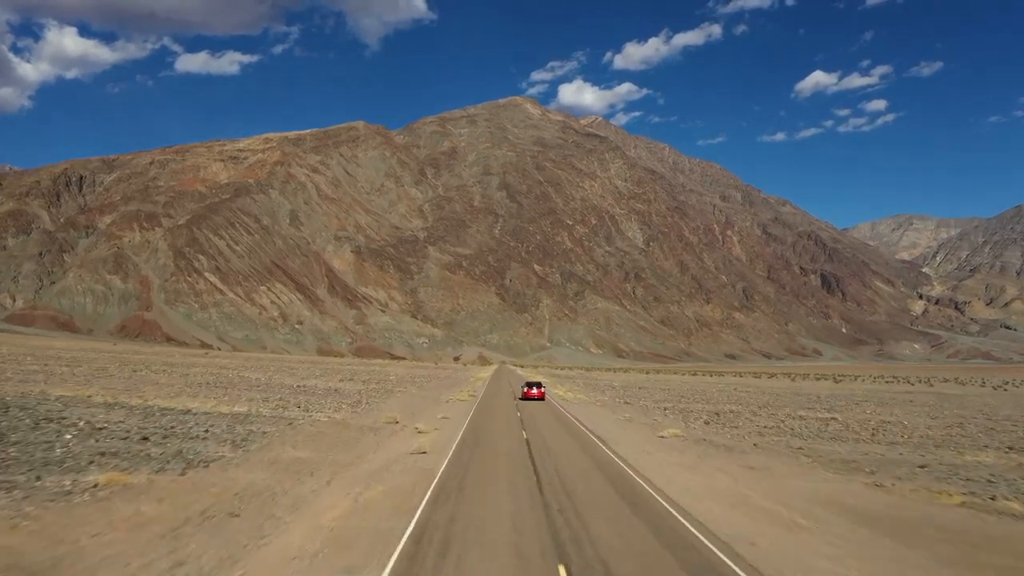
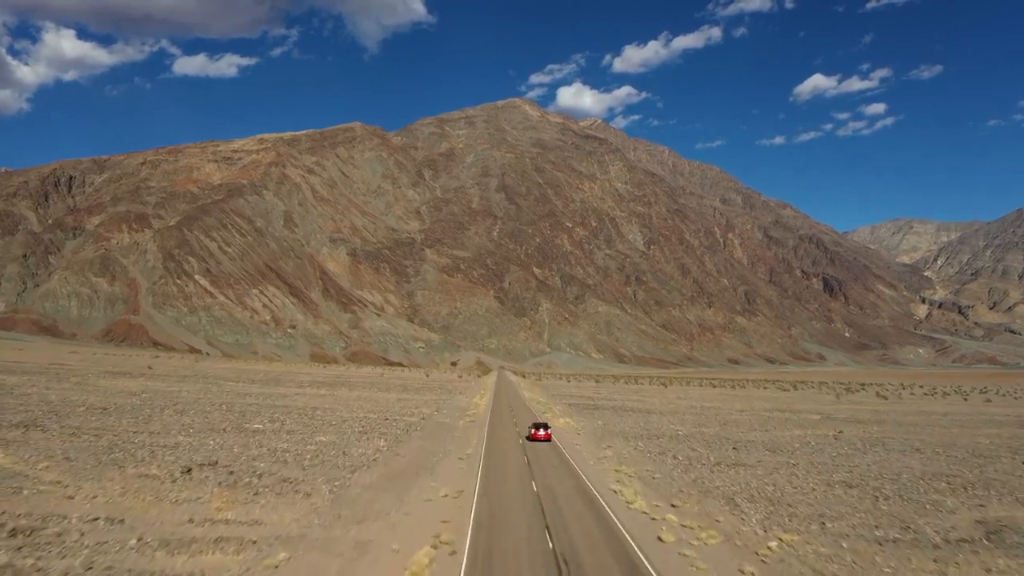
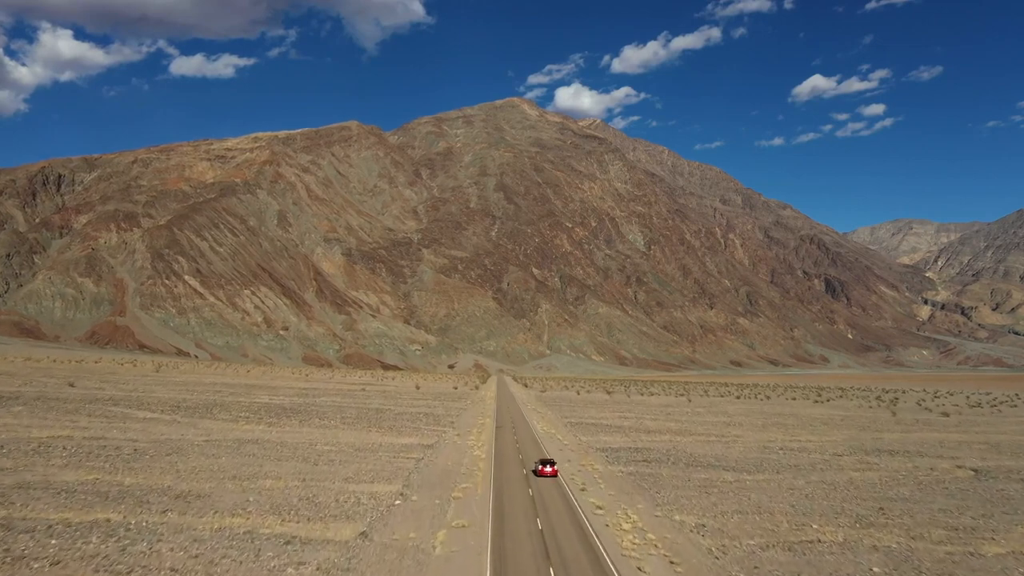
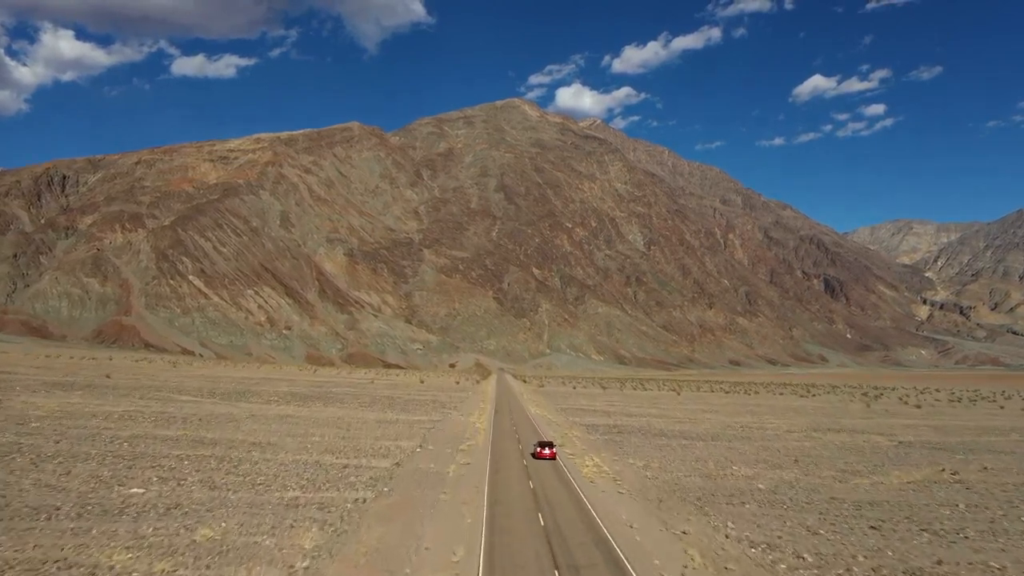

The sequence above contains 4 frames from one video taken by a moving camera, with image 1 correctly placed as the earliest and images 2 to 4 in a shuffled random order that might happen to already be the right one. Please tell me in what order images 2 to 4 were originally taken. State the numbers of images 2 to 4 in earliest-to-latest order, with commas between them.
2, 4, 3
